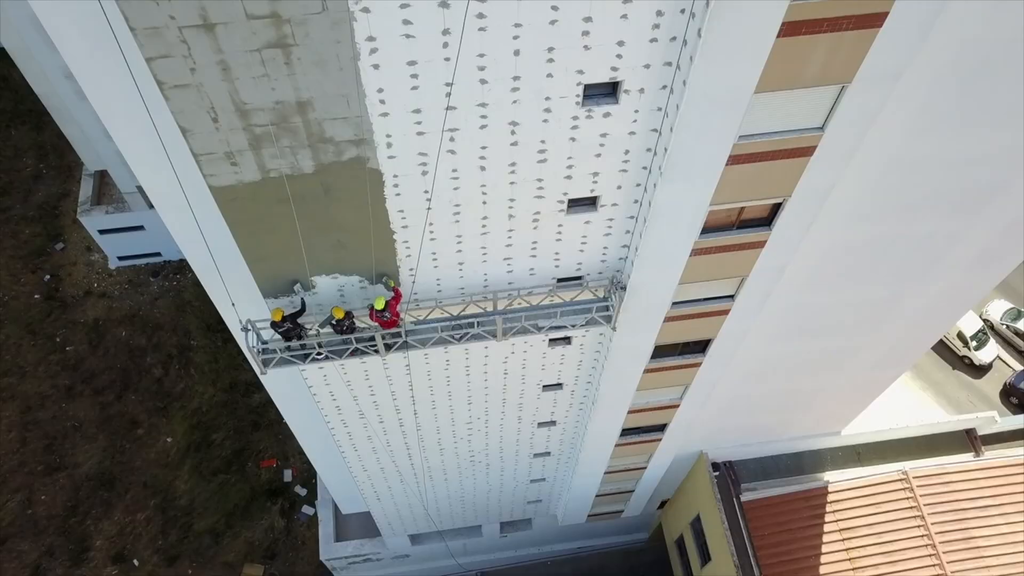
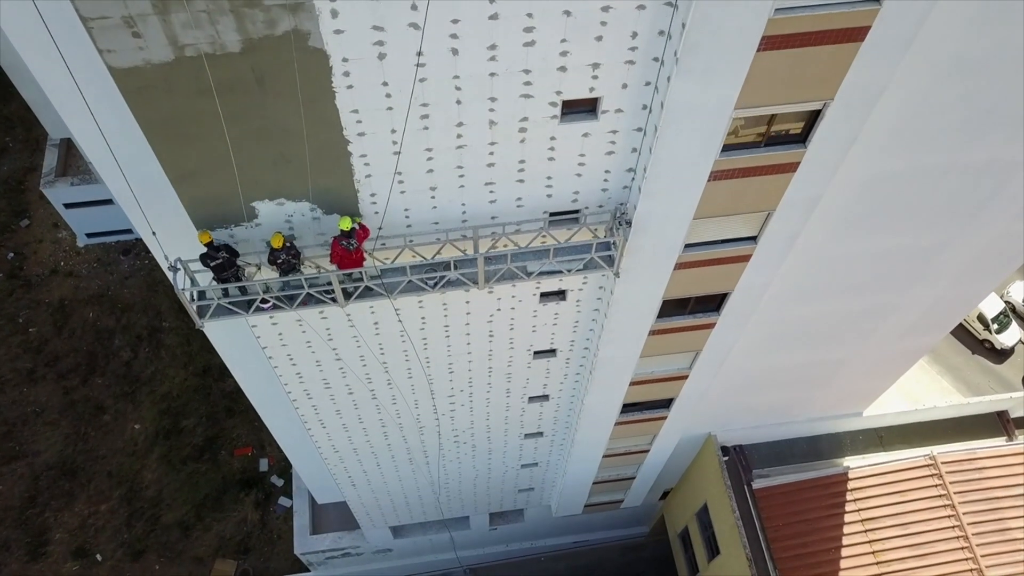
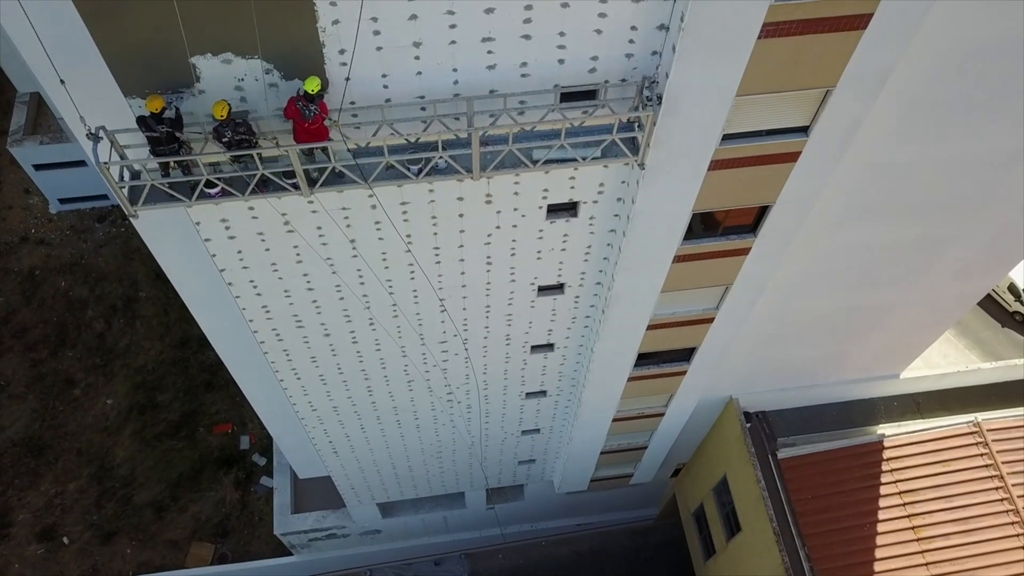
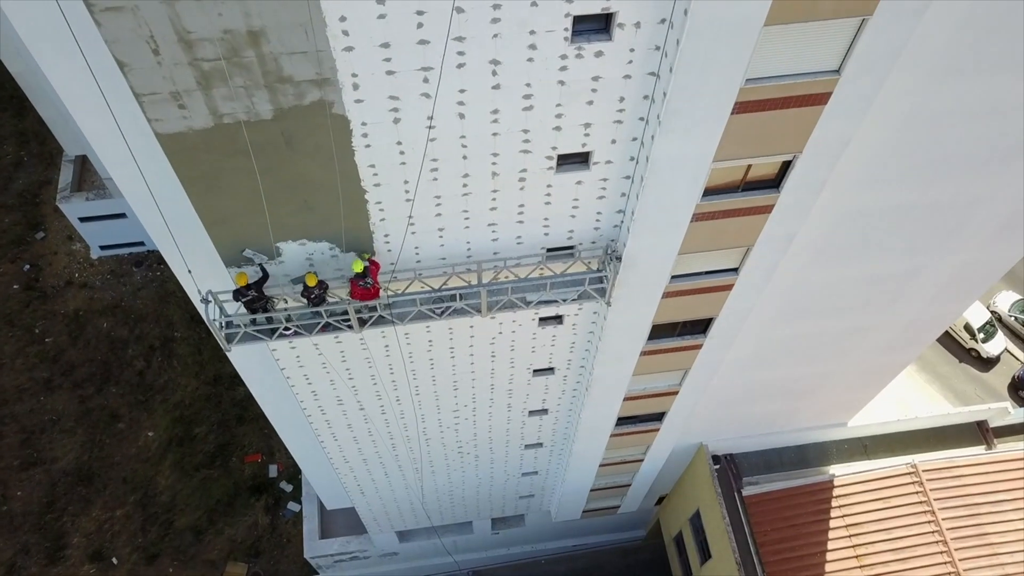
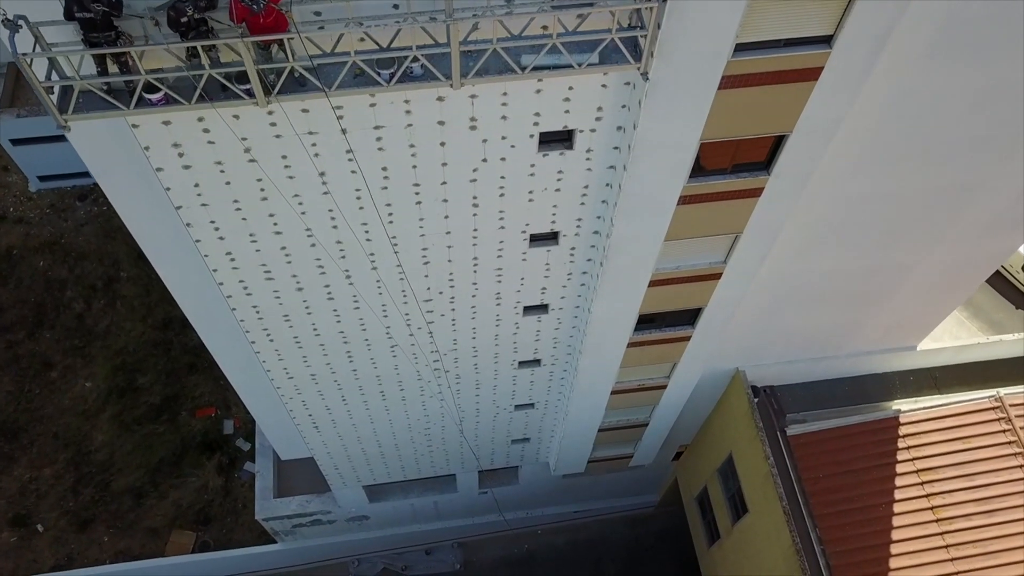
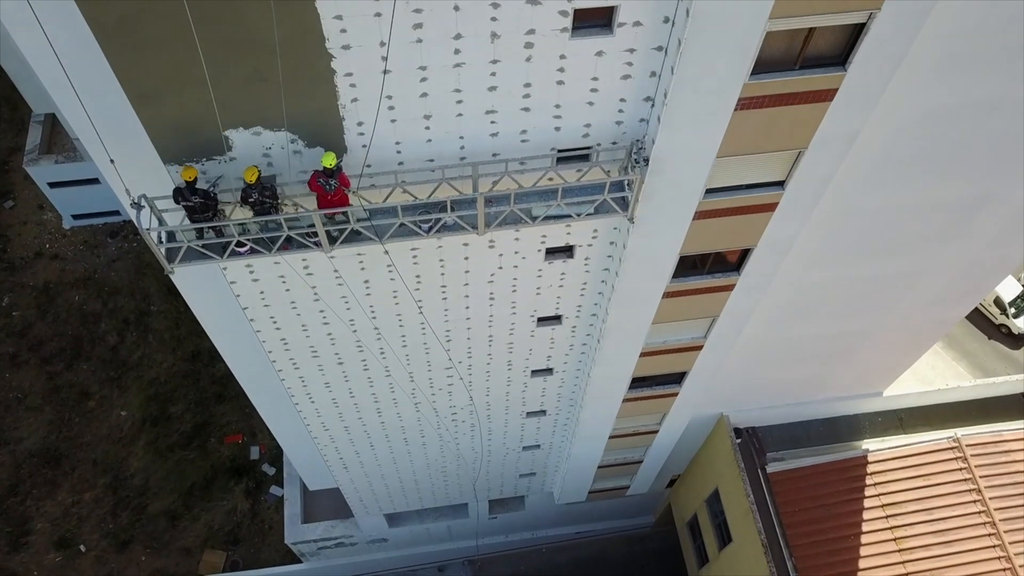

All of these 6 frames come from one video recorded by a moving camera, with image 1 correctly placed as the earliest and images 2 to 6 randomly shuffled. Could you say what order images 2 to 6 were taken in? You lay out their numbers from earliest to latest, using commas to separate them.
4, 2, 6, 3, 5
